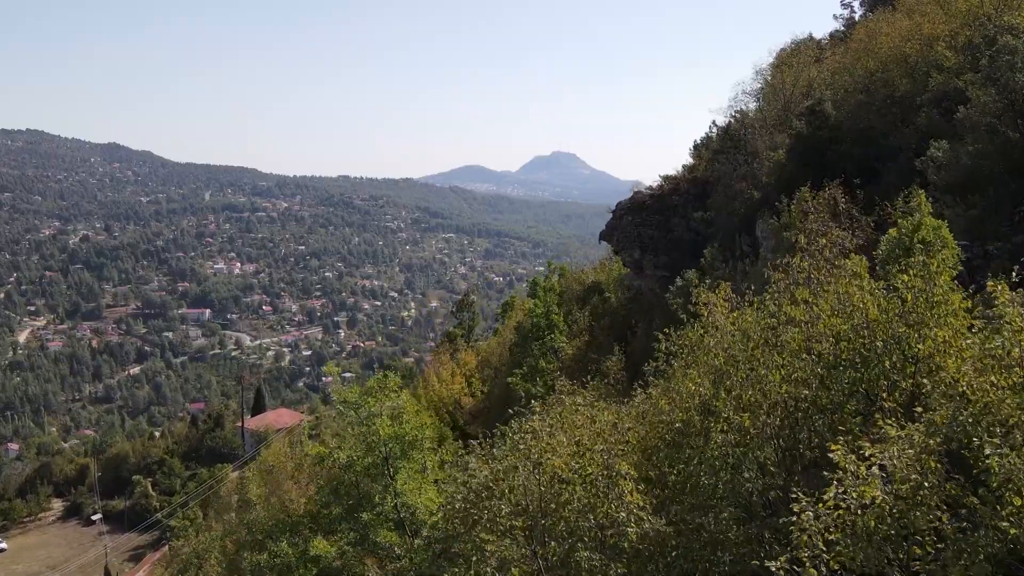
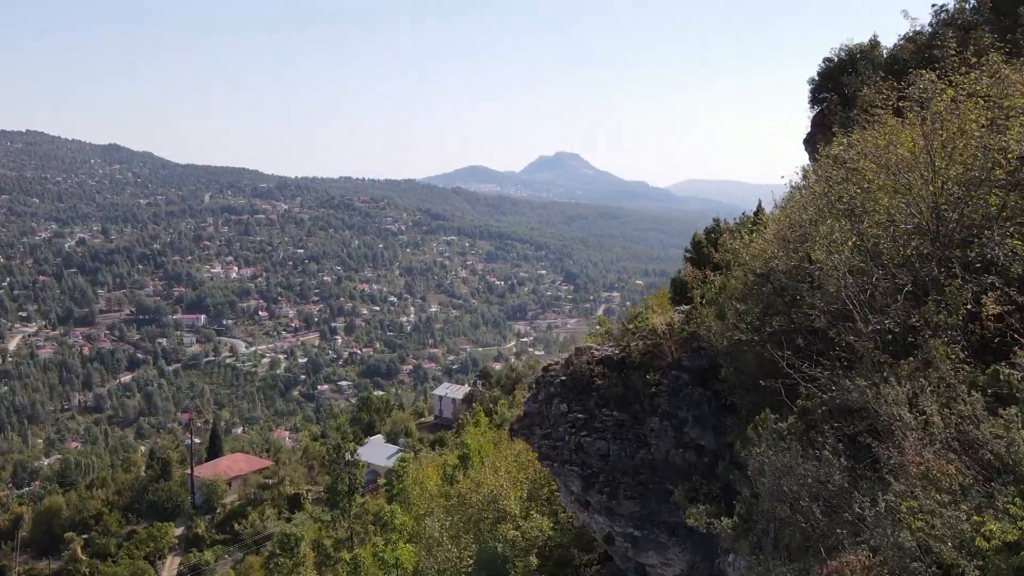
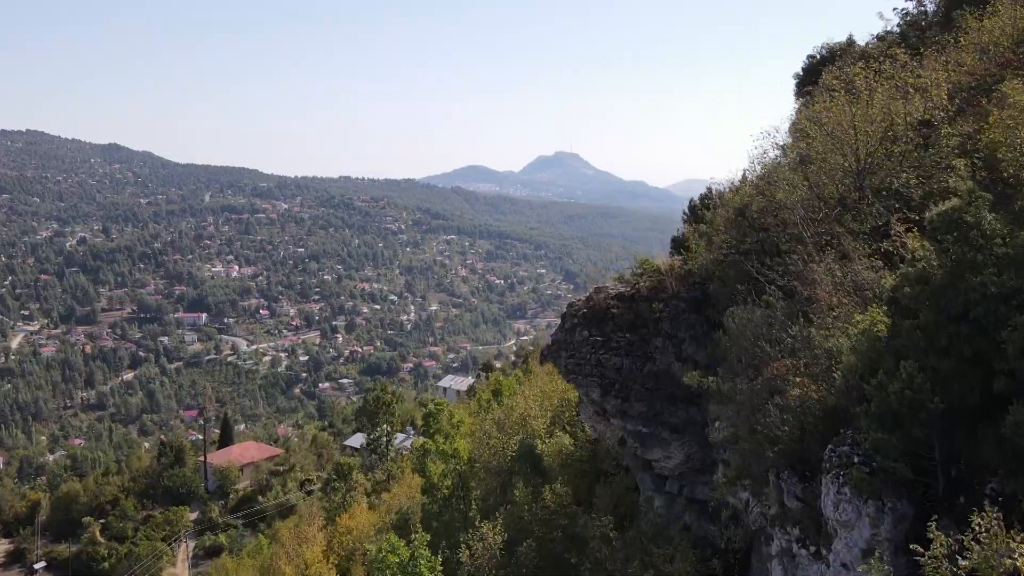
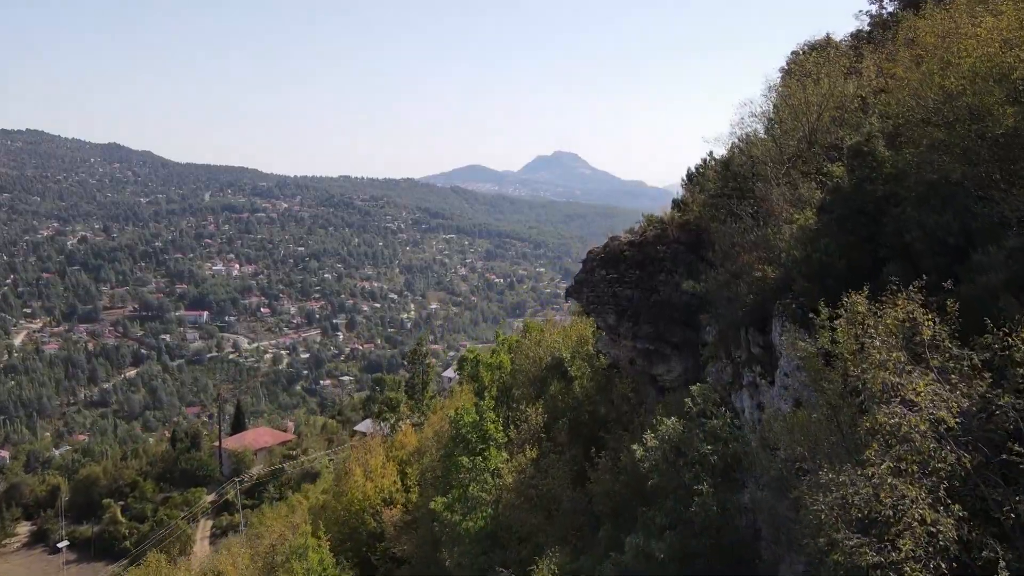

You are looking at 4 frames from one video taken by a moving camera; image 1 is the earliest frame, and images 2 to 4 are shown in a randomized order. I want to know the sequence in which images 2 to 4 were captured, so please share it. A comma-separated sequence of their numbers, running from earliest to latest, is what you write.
4, 3, 2
